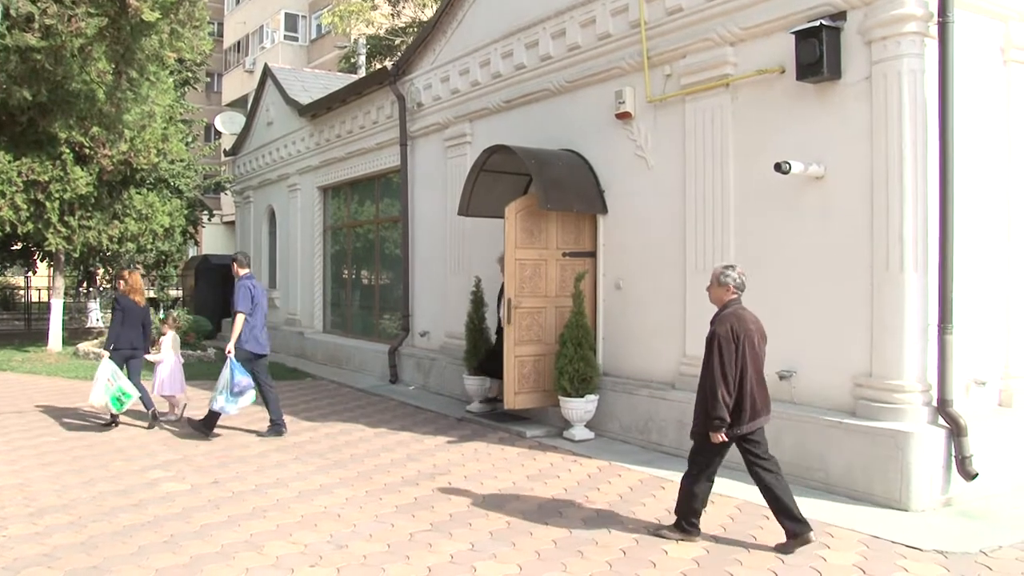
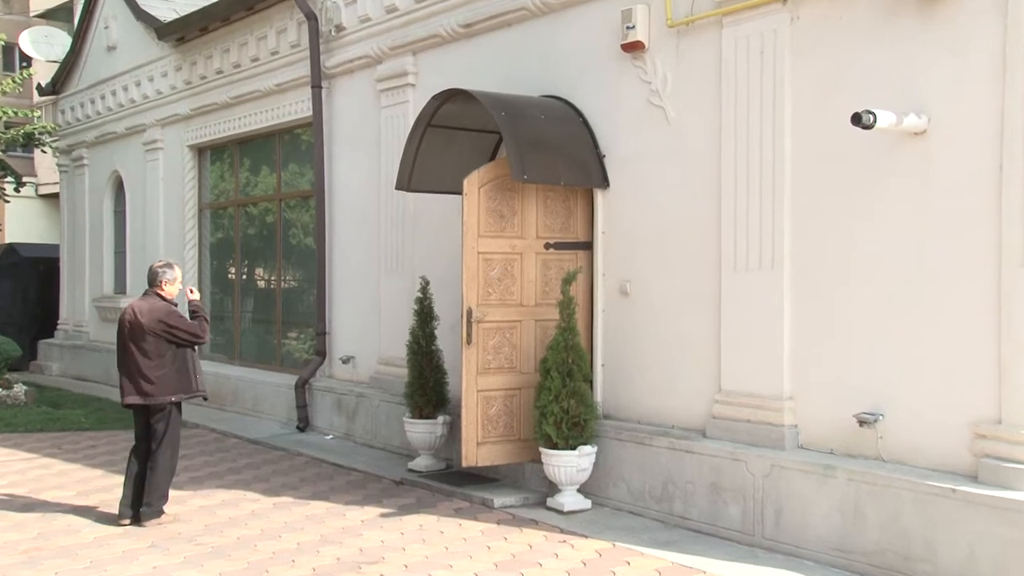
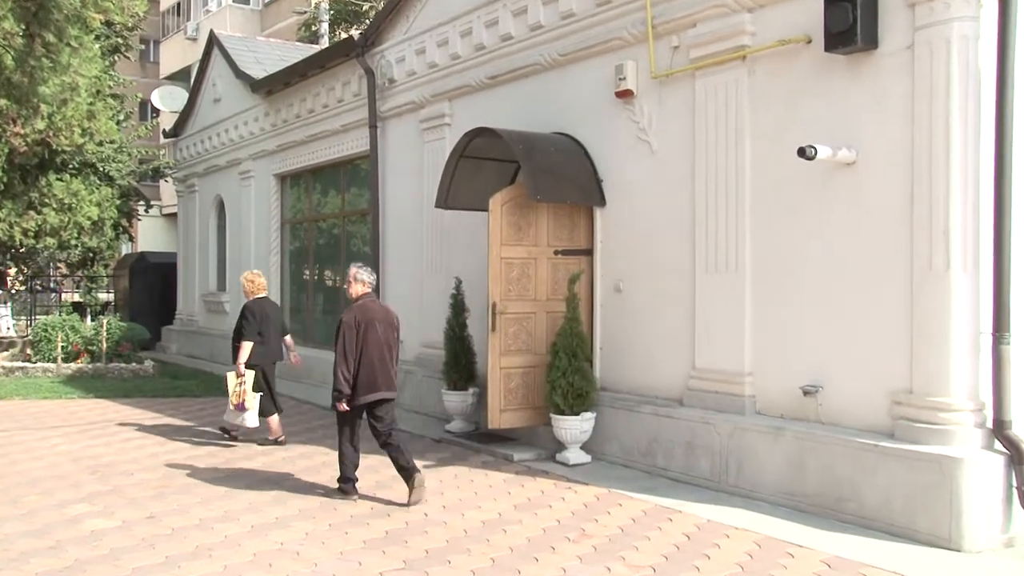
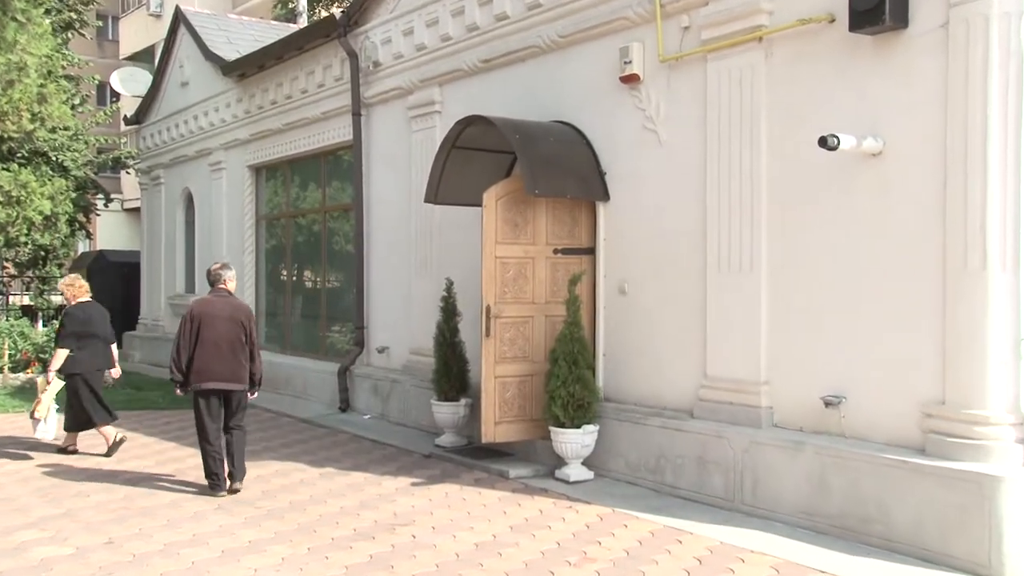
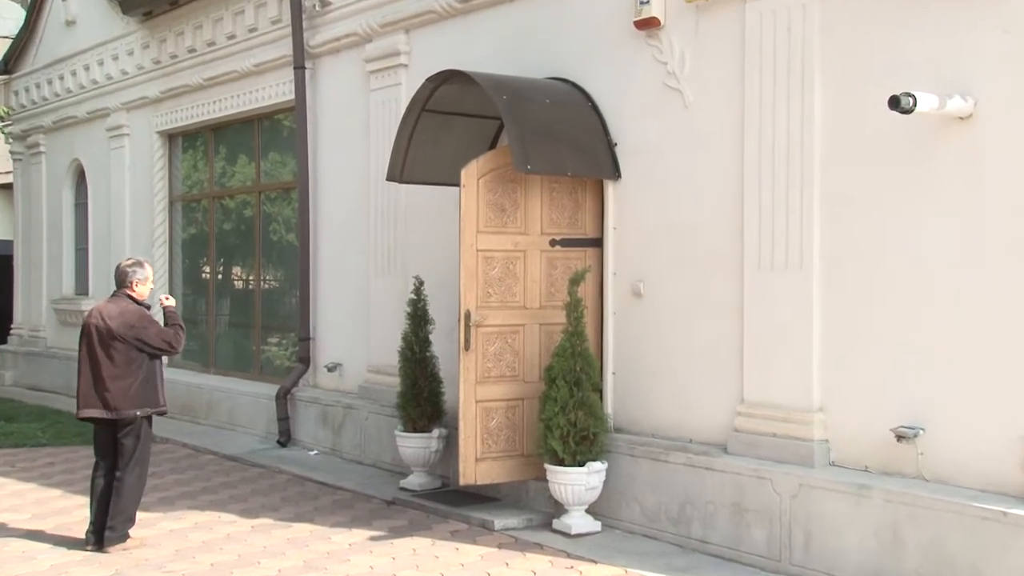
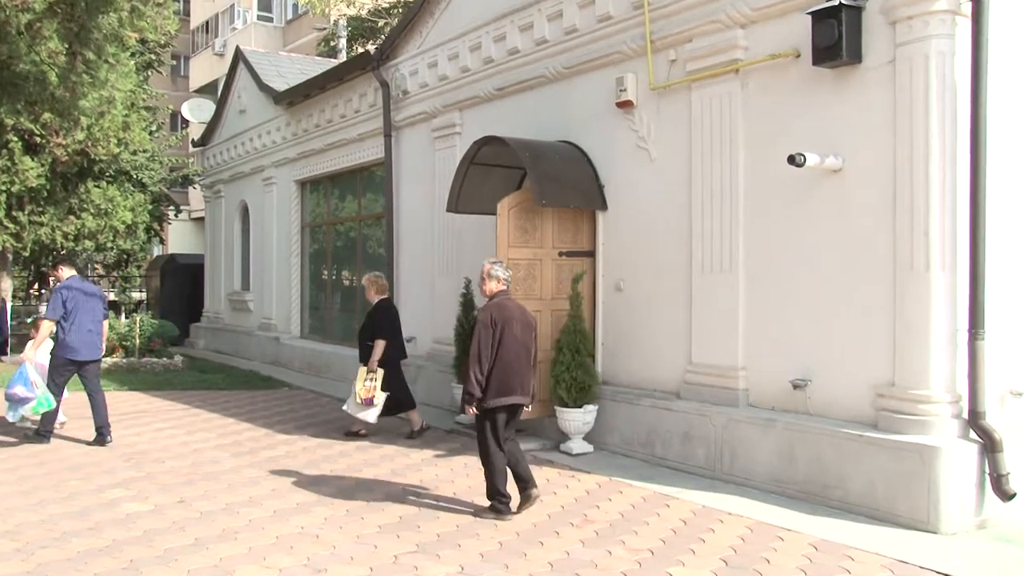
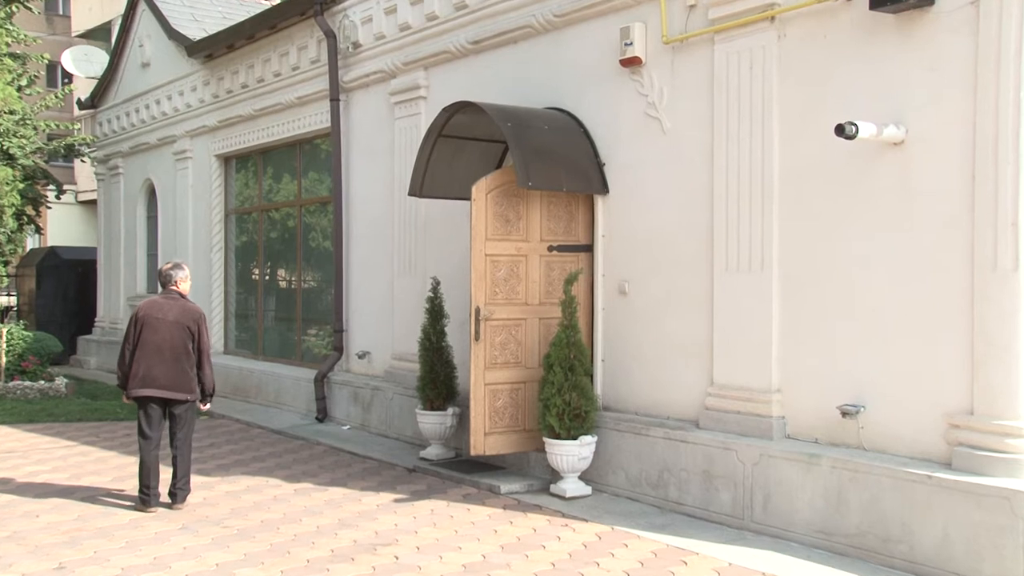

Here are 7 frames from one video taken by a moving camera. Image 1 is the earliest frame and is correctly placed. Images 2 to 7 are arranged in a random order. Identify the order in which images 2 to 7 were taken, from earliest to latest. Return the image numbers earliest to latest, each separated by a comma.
6, 3, 4, 7, 2, 5
